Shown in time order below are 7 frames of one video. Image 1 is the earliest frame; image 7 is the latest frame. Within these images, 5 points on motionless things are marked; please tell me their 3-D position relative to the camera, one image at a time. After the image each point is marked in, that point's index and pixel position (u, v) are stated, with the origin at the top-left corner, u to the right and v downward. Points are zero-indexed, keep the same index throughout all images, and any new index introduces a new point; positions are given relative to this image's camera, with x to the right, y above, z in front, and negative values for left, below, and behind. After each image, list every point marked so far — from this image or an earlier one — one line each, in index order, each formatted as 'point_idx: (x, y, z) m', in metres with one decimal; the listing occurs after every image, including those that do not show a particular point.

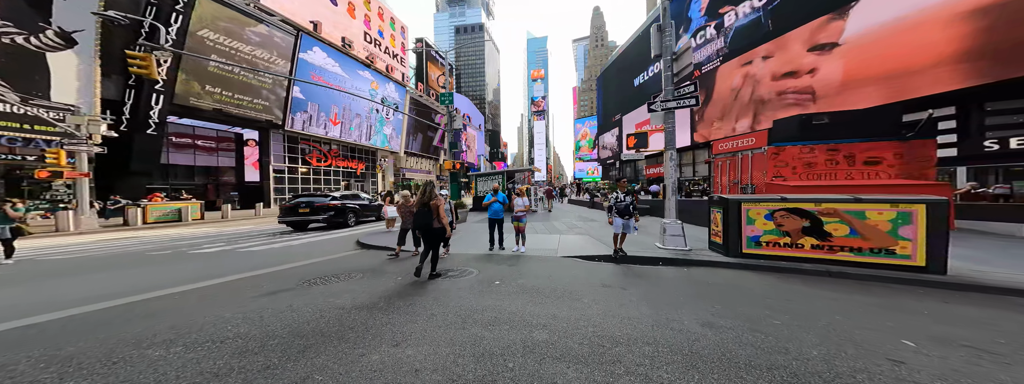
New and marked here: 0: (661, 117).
0: (+4.1, +2.0, +6.6) m
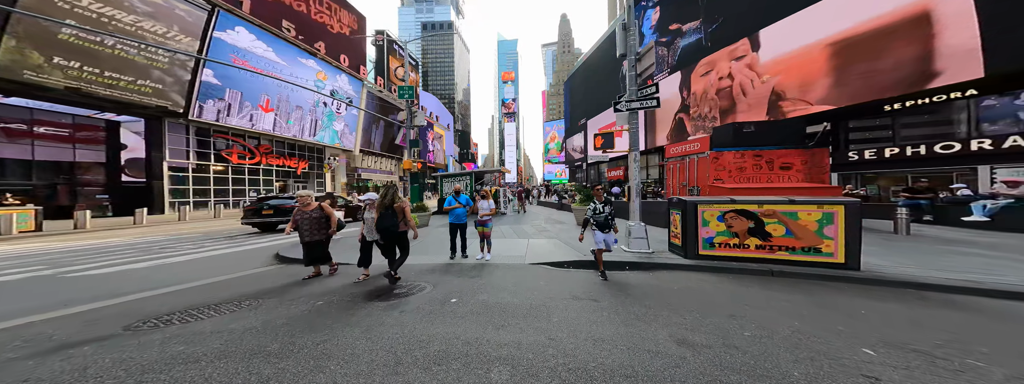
0: (+2.9, +1.9, +6.7) m
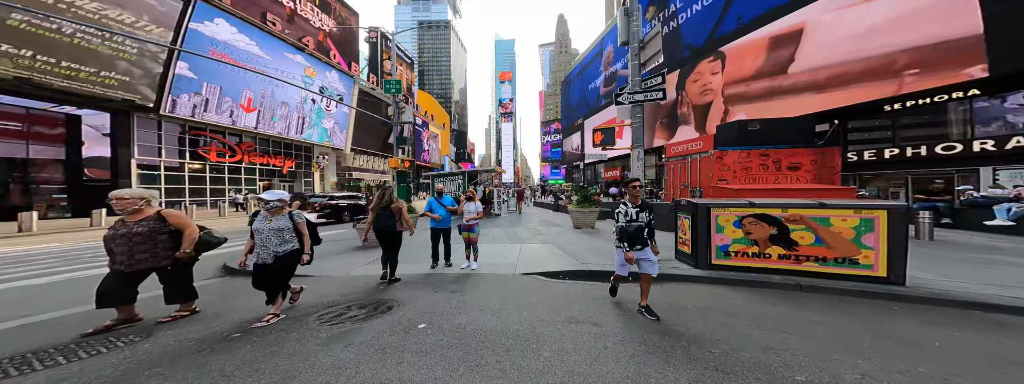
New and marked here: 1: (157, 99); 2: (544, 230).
0: (+2.7, +1.9, +6.1) m
1: (-25.6, +6.7, +18.1) m
2: (+1.2, -1.6, +10.5) m
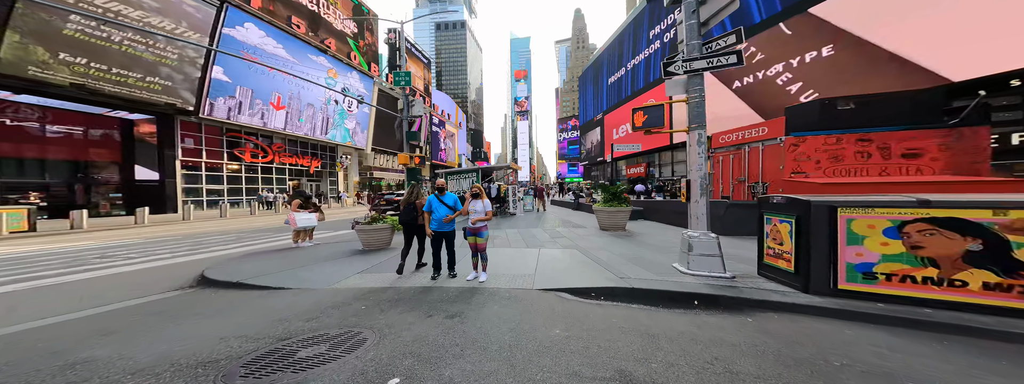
0: (+3.0, +2.0, +4.7) m
1: (-24.0, +6.8, +19.2) m
2: (+1.9, -1.5, +9.3) m
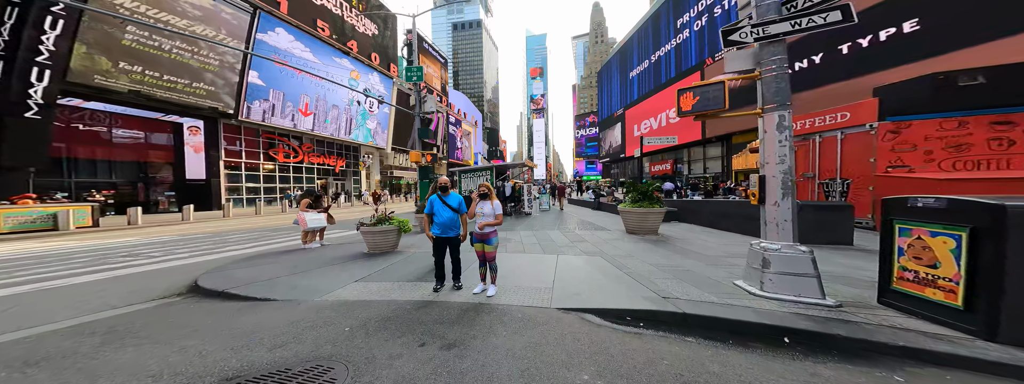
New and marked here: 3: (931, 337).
0: (+3.3, +2.0, +3.7) m
1: (-22.4, +6.9, +20.4) m
2: (+2.6, -1.4, +8.4) m
3: (+3.4, -1.2, +2.1) m
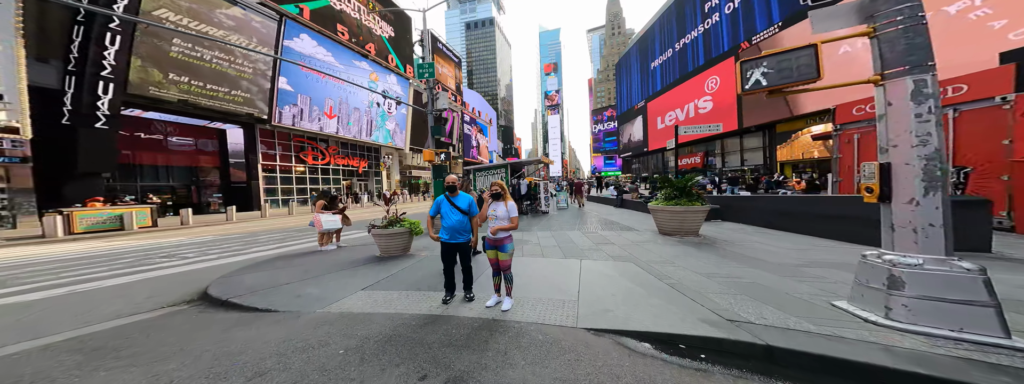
0: (+3.4, +2.1, +2.9) m
1: (-20.8, +6.8, +21.7) m
2: (+3.2, -1.3, +7.6) m
3: (+3.4, -1.2, +1.3) m
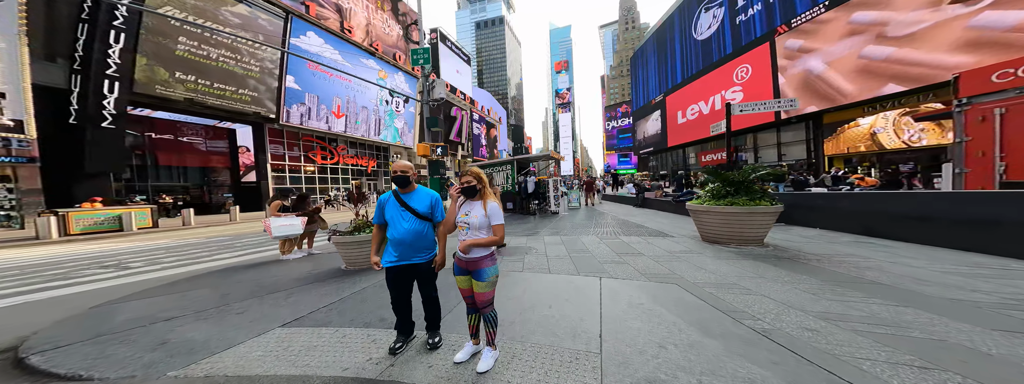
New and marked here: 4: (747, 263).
0: (+3.2, +2.1, +1.4) m
1: (-20.0, +6.8, +21.5) m
2: (+3.3, -1.2, +6.1) m
3: (+3.2, -1.1, -0.2) m
4: (+4.0, -1.1, +4.3) m
